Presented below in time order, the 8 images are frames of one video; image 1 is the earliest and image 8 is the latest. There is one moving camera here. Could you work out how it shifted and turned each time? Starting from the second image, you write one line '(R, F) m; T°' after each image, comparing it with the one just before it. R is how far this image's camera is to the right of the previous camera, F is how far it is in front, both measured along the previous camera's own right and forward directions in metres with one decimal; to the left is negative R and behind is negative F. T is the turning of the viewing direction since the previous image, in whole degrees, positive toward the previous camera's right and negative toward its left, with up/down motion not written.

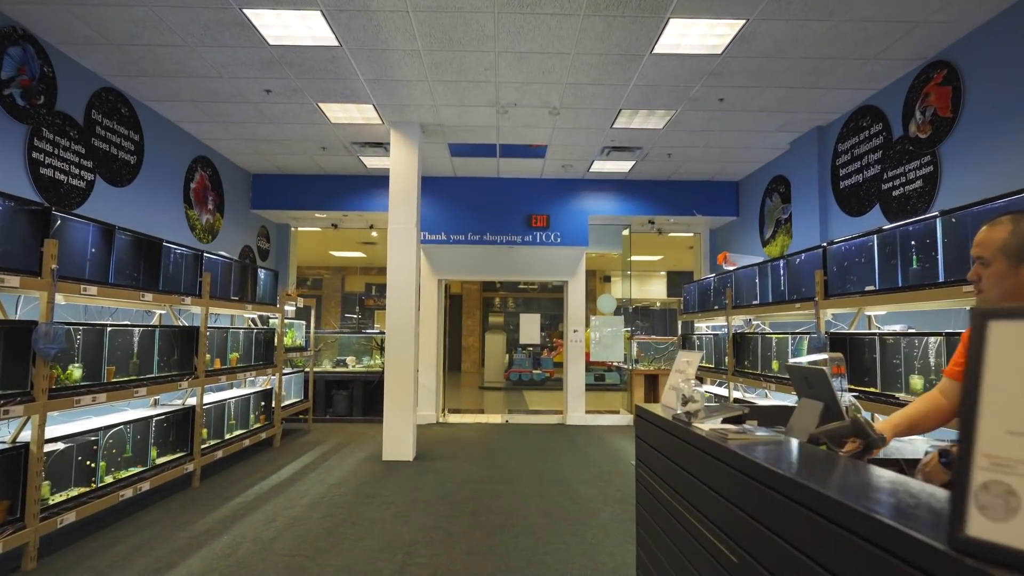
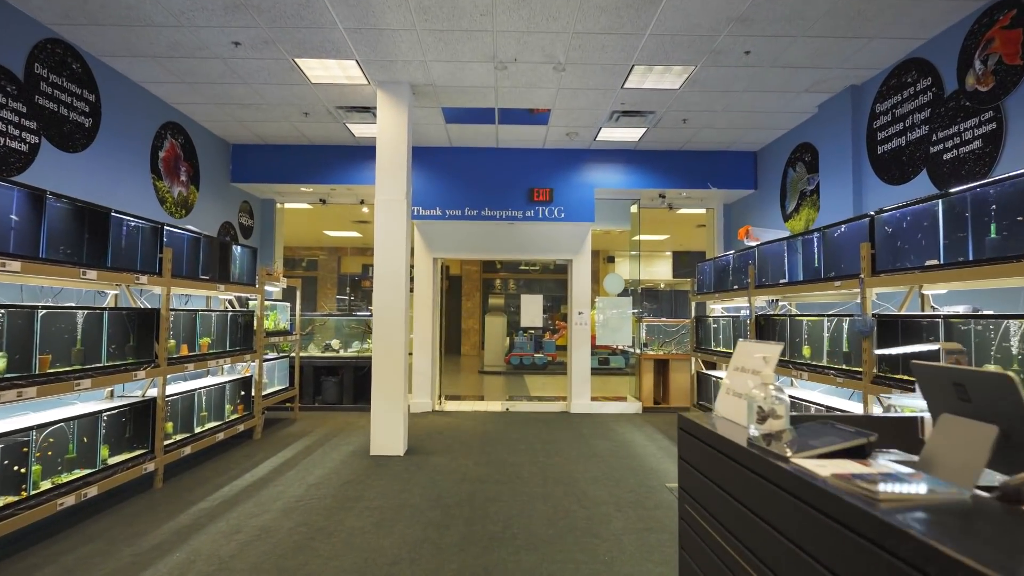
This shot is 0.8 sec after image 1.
(0.0, +0.5) m; 0°
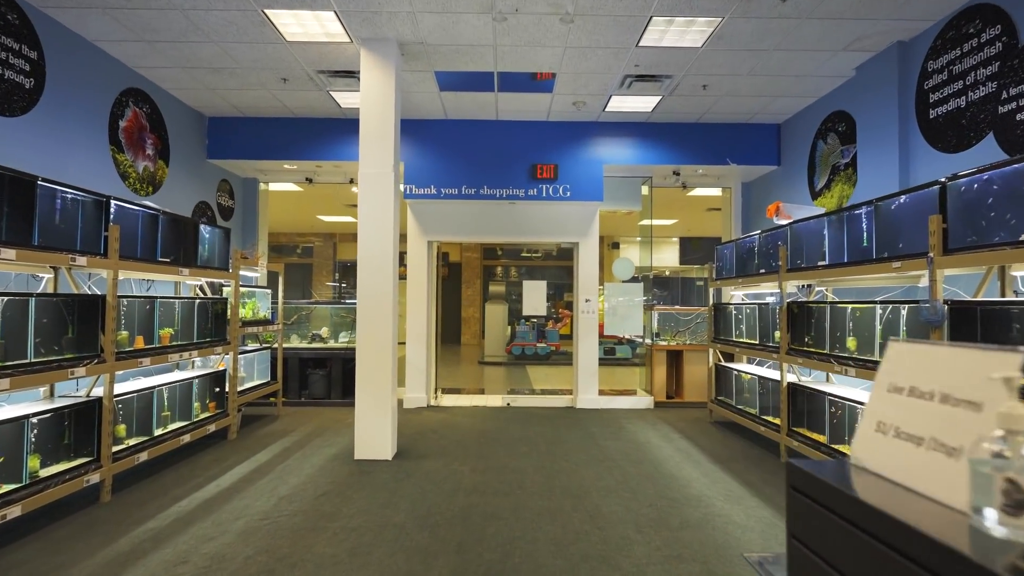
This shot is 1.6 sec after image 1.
(0.0, +0.6) m; 0°
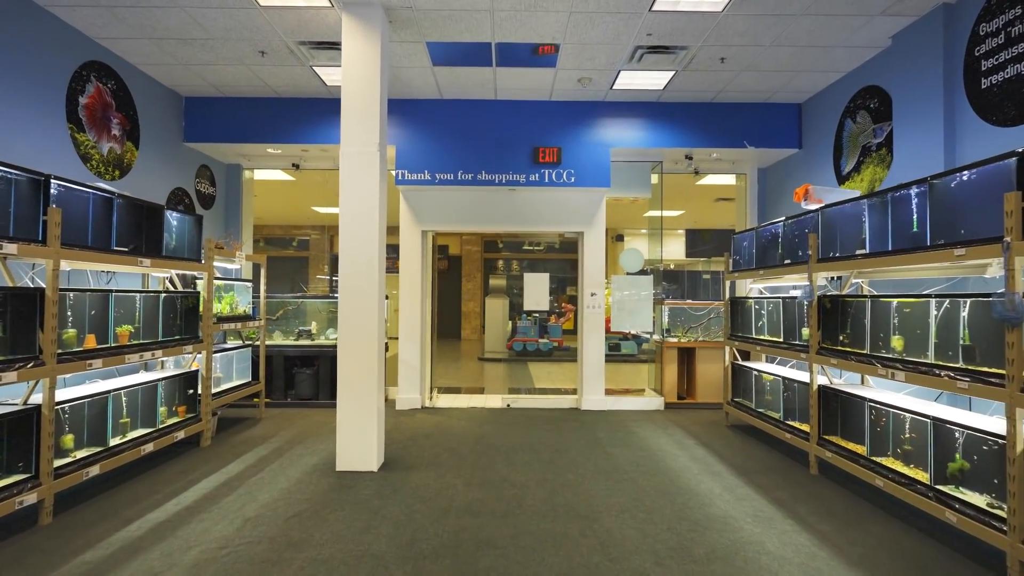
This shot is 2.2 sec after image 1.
(0.0, +0.5) m; 0°
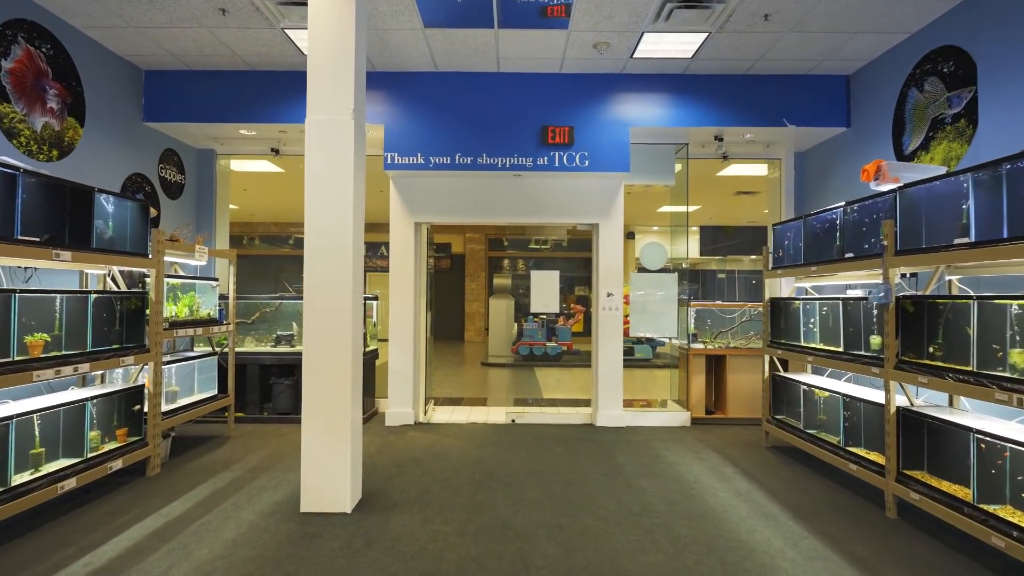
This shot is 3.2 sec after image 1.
(0.0, +0.8) m; -1°
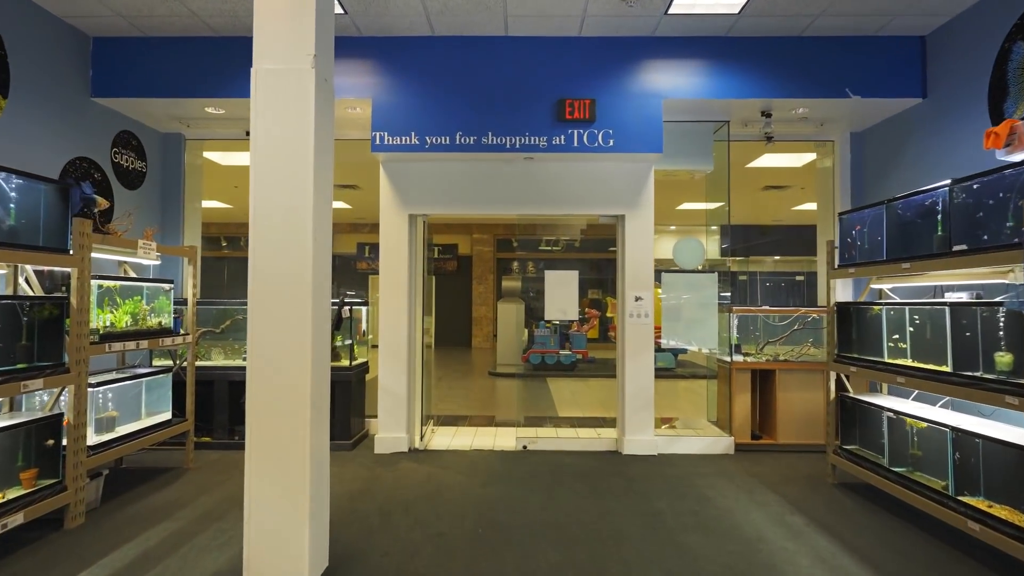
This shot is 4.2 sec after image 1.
(0.0, +0.8) m; -1°
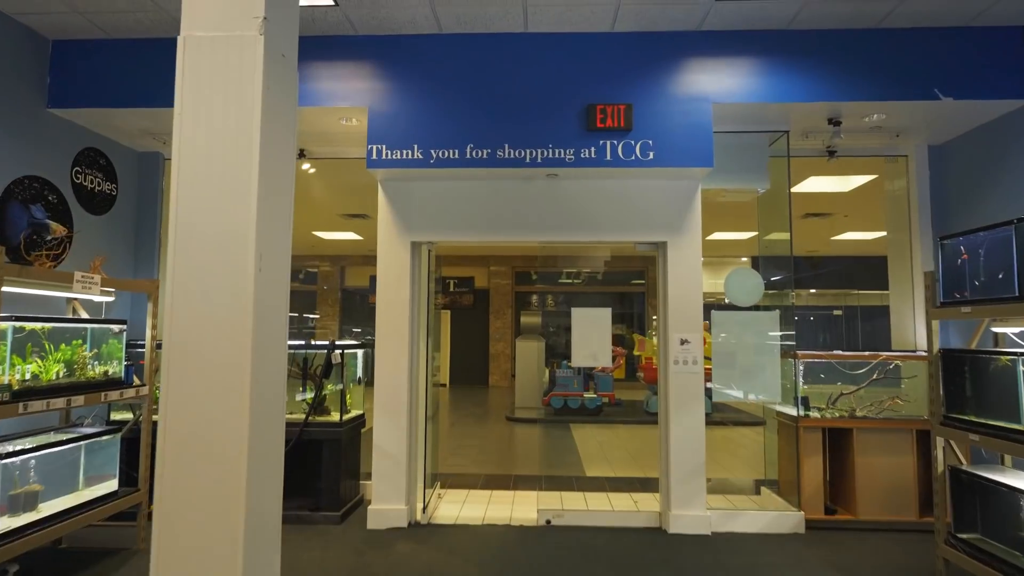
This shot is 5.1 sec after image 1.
(0.0, +0.7) m; -2°
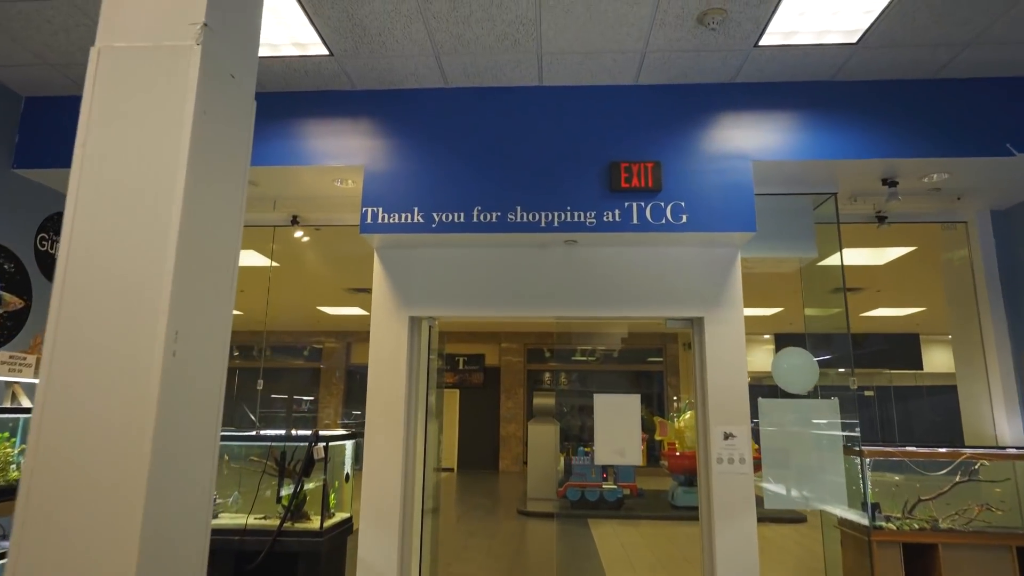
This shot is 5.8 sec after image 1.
(0.0, +0.5) m; -1°
